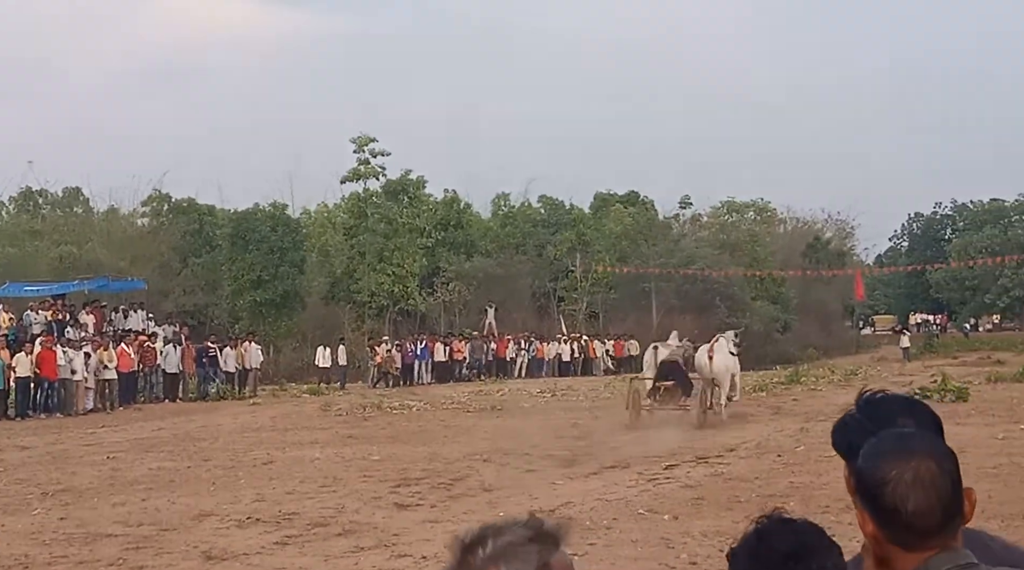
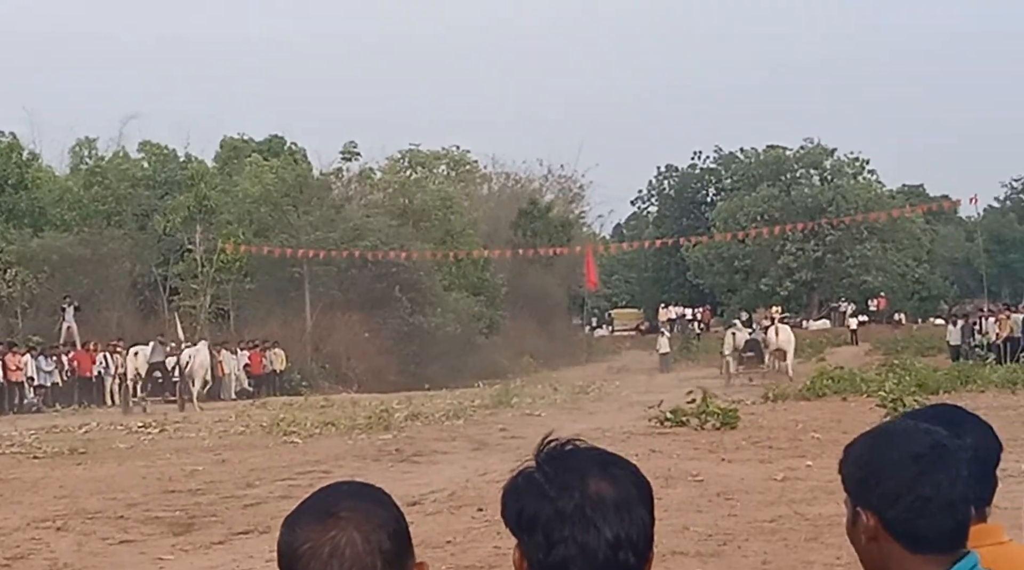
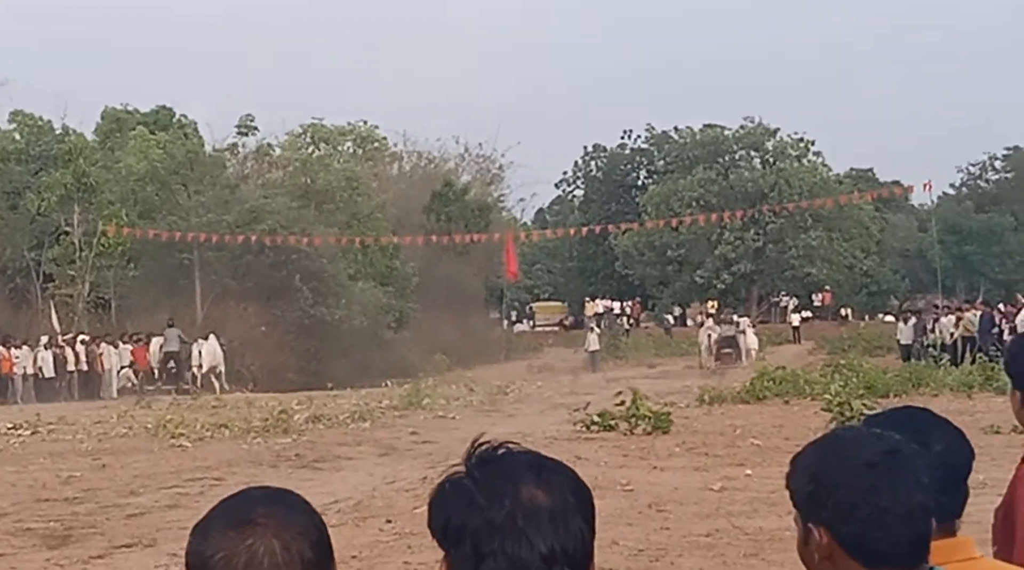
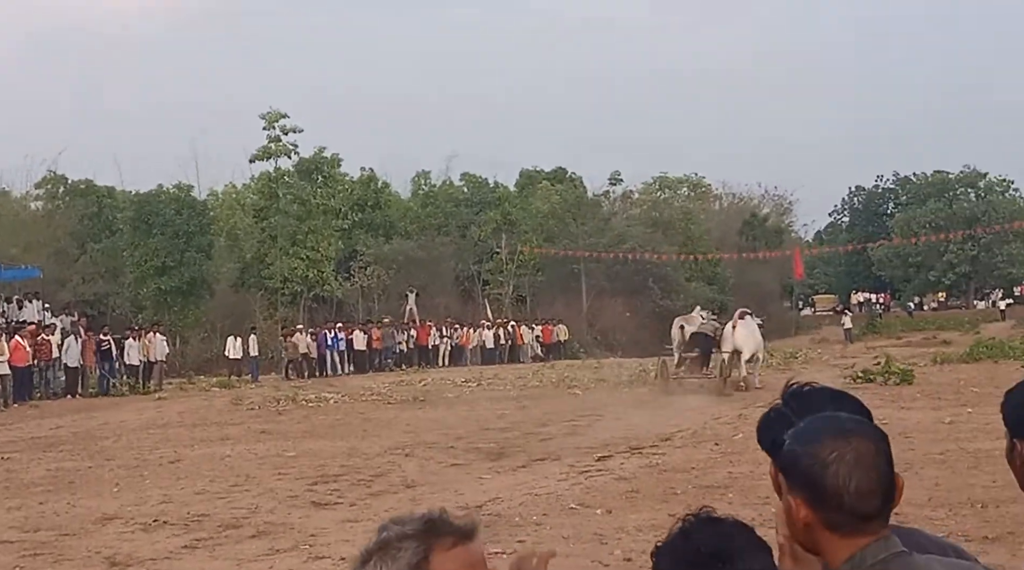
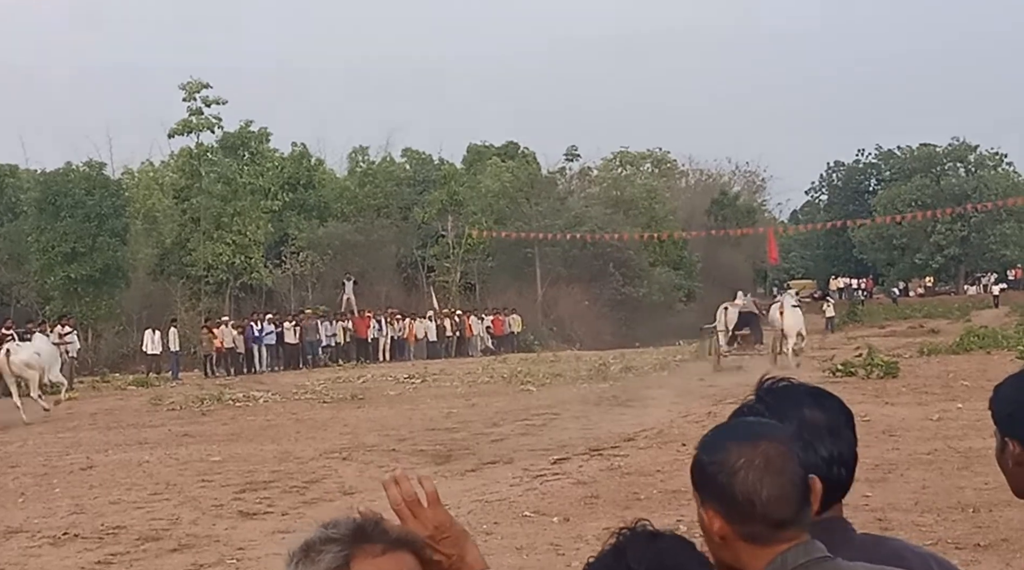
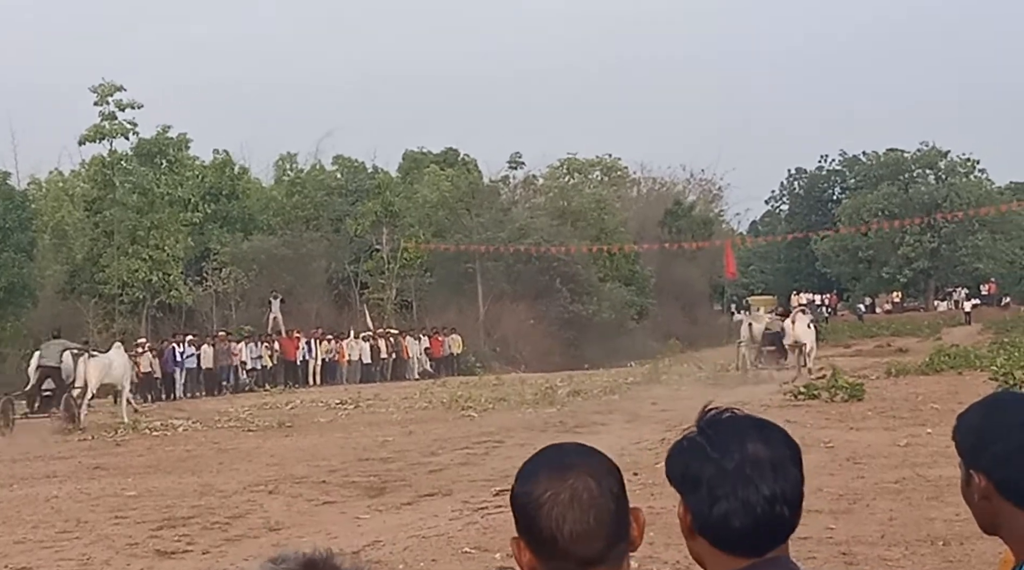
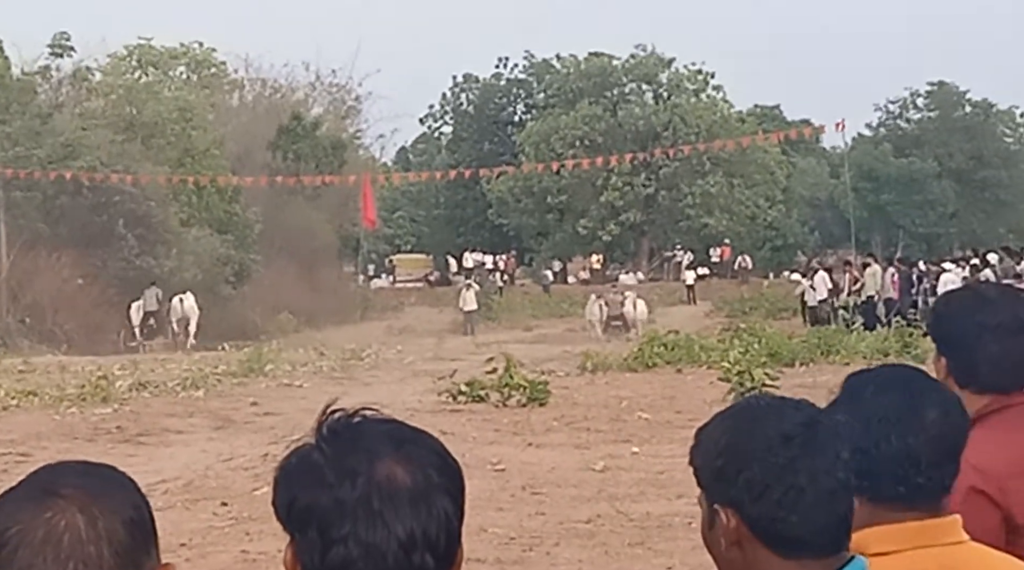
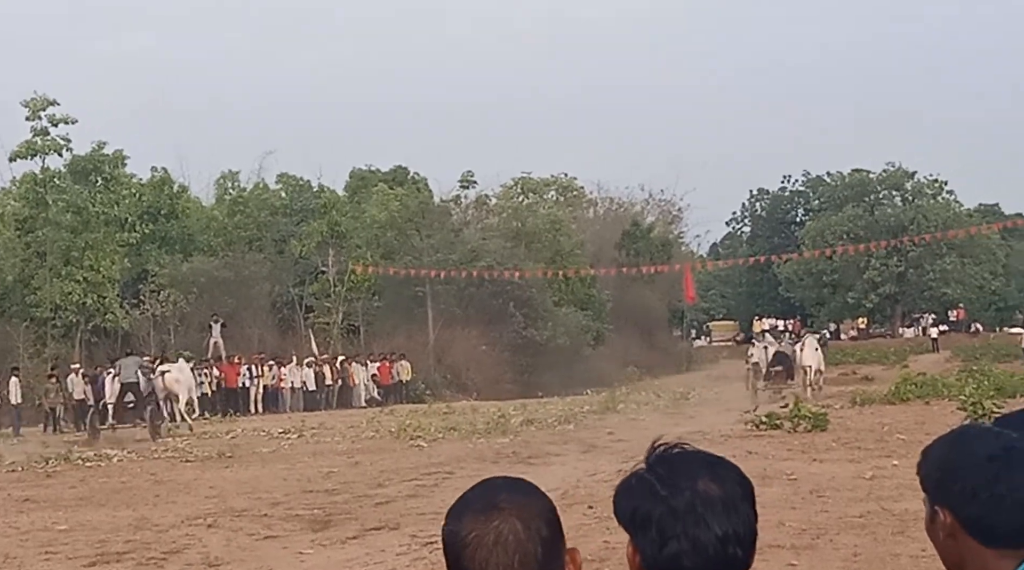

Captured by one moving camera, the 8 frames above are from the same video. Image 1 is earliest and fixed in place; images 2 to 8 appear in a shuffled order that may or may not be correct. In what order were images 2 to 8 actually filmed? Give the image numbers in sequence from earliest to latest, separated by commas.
4, 5, 6, 8, 2, 3, 7
